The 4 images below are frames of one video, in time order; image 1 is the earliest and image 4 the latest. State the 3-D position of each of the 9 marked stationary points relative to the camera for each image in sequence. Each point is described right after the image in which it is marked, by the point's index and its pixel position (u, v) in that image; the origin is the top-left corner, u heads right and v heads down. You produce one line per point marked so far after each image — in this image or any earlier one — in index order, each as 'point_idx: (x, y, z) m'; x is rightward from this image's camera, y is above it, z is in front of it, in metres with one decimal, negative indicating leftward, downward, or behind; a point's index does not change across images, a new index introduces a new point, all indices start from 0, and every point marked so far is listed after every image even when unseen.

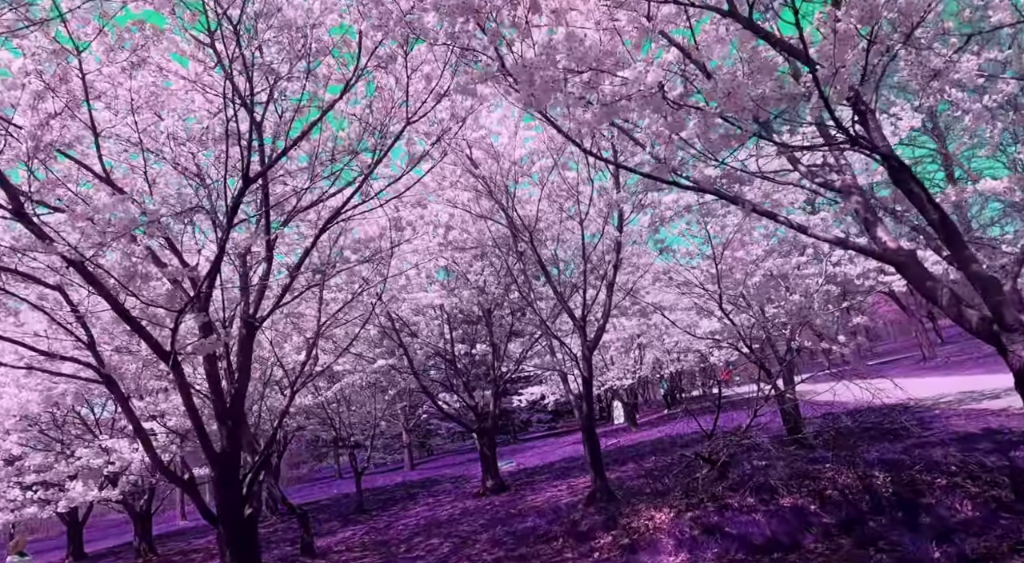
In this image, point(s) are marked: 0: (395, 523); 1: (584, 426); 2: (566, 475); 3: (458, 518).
0: (-2.4, -5.0, +12.4) m
1: (+1.0, -2.0, +8.5) m
2: (+1.3, -4.5, +14.0) m
3: (-1.0, -4.4, +11.2) m
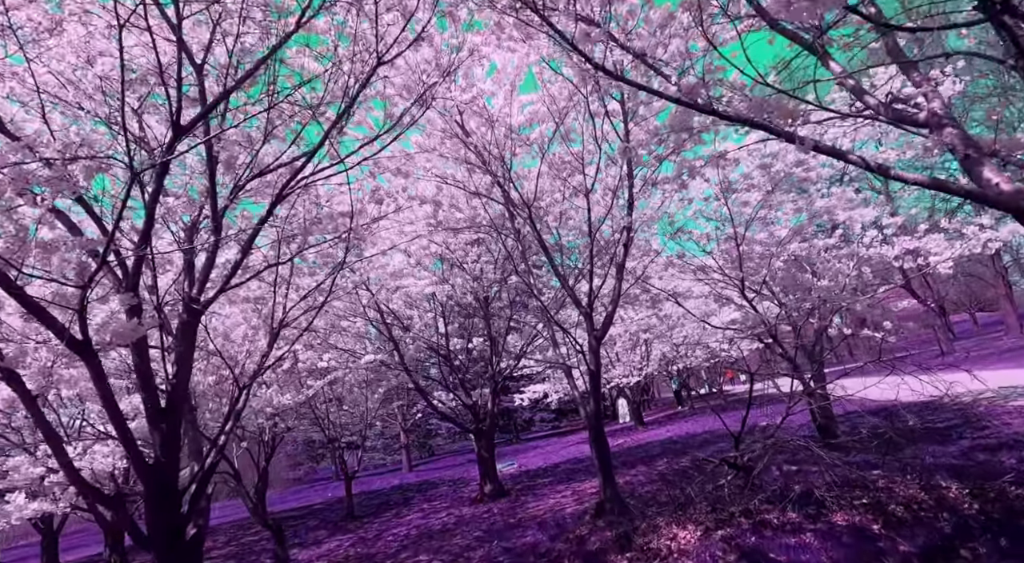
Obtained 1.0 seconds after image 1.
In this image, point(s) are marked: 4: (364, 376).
0: (-2.4, -4.7, +11.4) m
1: (+1.0, -1.8, +7.5) m
2: (+1.3, -4.2, +13.0) m
3: (-1.0, -4.2, +10.2) m
4: (-3.5, -2.3, +14.5) m
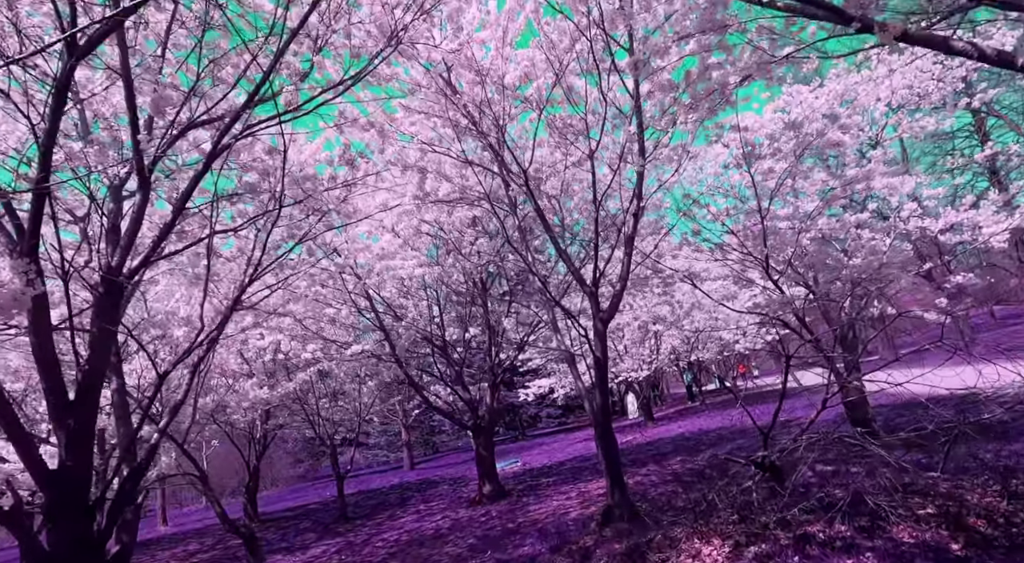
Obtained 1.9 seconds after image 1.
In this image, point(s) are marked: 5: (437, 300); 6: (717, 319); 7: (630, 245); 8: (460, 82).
0: (-2.4, -4.5, +10.5) m
1: (+0.9, -1.5, +6.6) m
2: (+1.3, -3.9, +12.1) m
3: (-1.0, -3.9, +9.4) m
4: (-3.5, -2.0, +13.7) m
5: (-1.4, -0.4, +11.3) m
6: (+4.2, -0.8, +12.3) m
7: (+1.3, +0.4, +6.7) m
8: (-0.6, +2.3, +7.1) m
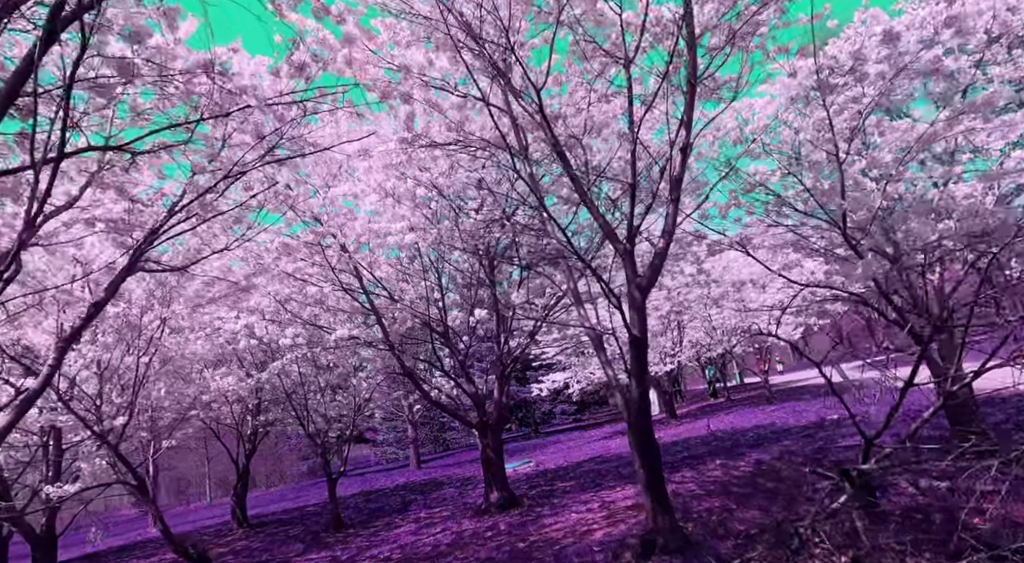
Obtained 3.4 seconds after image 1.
0: (-2.2, -4.1, +9.1) m
1: (+1.0, -1.2, +5.1) m
2: (+1.5, -3.5, +10.5) m
3: (-0.9, -3.5, +7.9) m
4: (-3.3, -1.6, +12.2) m
5: (-1.2, 0.0, +9.8) m
6: (+4.4, -0.4, +10.7) m
7: (+1.4, +0.7, +5.1) m
8: (-0.5, +2.7, +5.5) m
